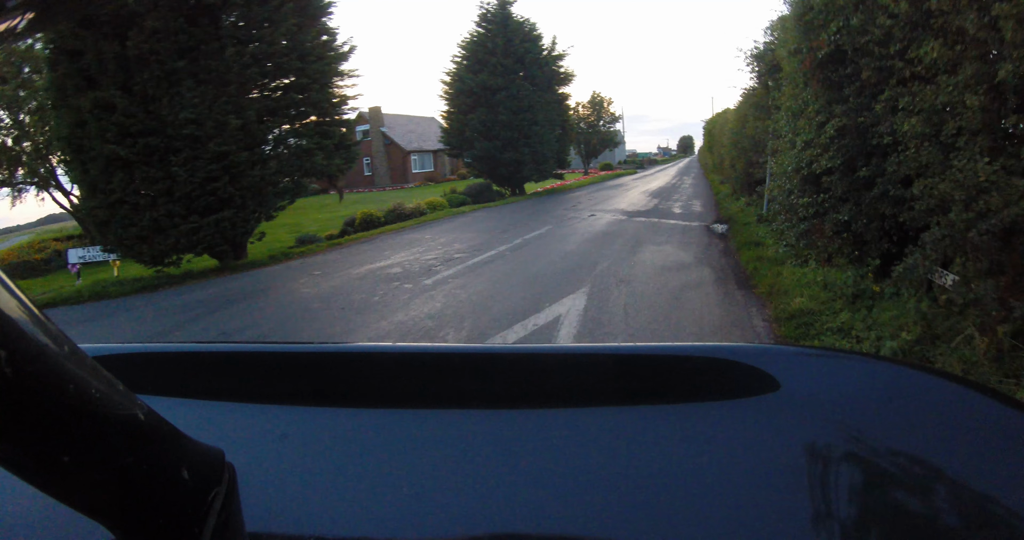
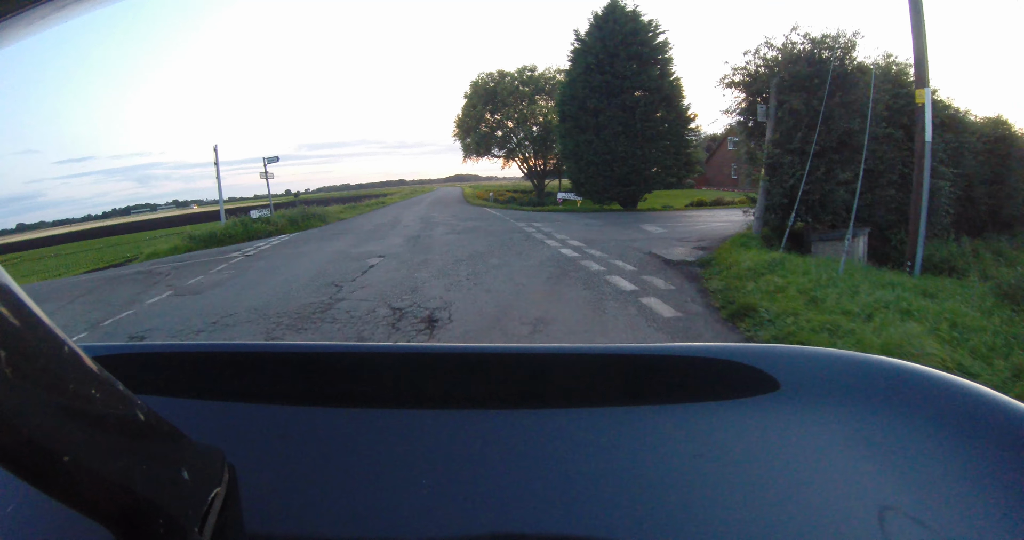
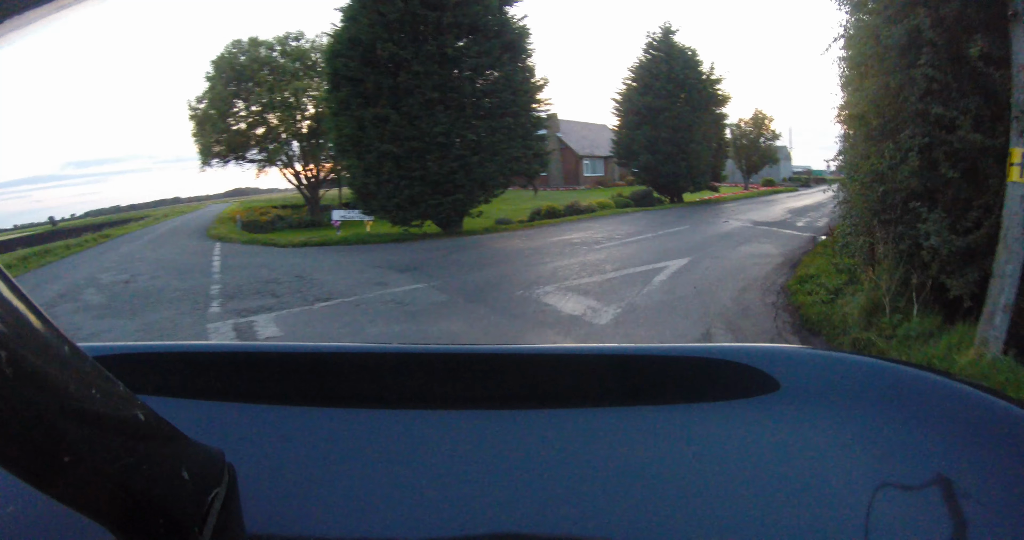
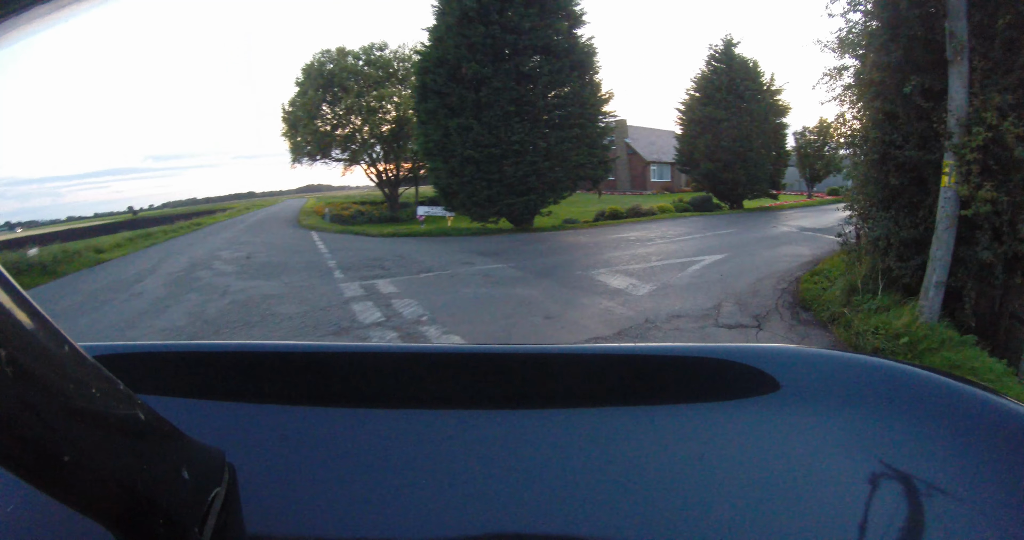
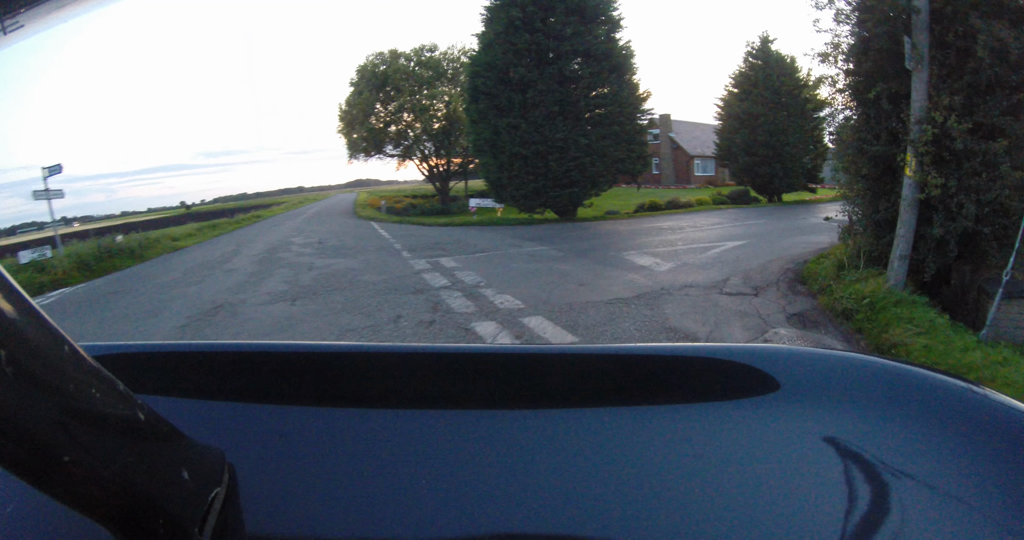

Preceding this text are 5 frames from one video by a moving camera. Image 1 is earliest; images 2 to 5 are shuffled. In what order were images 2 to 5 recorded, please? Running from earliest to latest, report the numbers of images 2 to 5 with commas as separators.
3, 4, 5, 2
